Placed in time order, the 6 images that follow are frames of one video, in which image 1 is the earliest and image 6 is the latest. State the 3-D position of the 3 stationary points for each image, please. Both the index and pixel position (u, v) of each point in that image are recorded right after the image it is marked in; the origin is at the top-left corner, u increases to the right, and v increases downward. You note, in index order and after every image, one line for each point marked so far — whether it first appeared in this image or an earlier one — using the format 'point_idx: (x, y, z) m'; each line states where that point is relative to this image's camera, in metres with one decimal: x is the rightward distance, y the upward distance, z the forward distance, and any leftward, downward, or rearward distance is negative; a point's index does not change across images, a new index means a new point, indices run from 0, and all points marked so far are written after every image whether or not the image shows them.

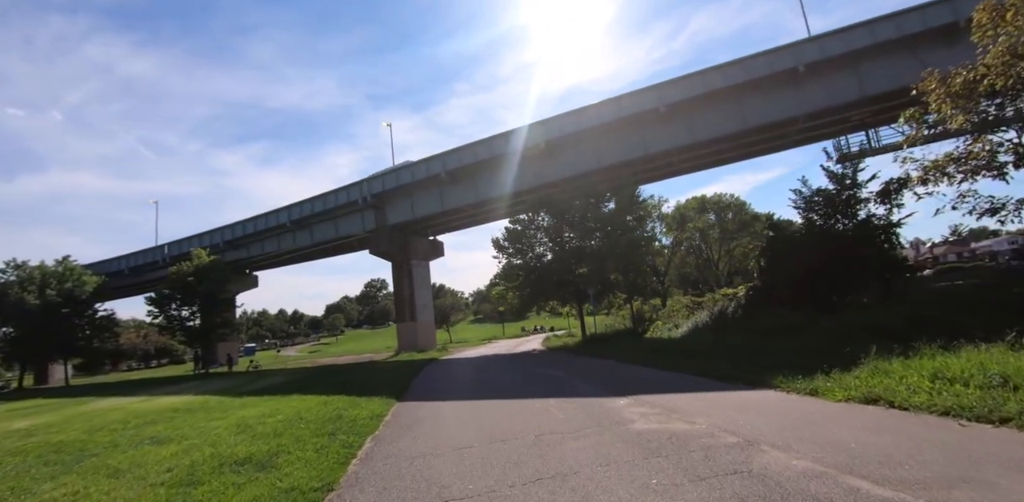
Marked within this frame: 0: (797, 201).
0: (+11.0, +2.0, +17.1) m
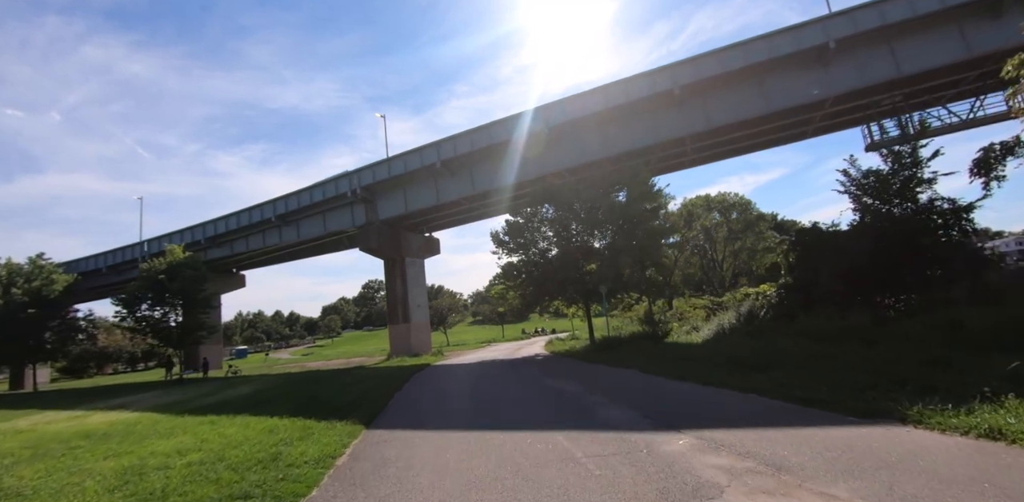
0: (+11.1, +2.3, +14.9) m
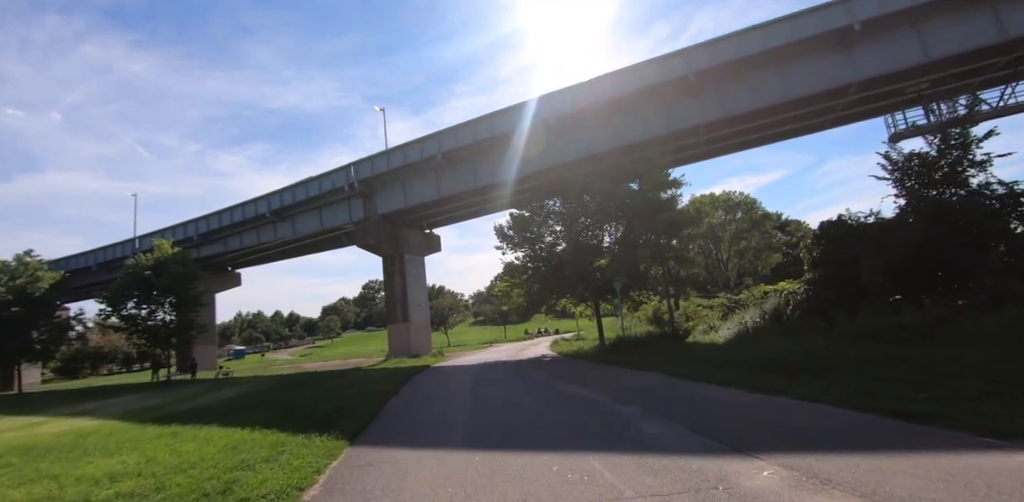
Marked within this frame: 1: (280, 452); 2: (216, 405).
0: (+11.3, +2.5, +13.5) m
1: (-2.9, -2.6, +5.7) m
2: (-7.6, -4.0, +11.7) m
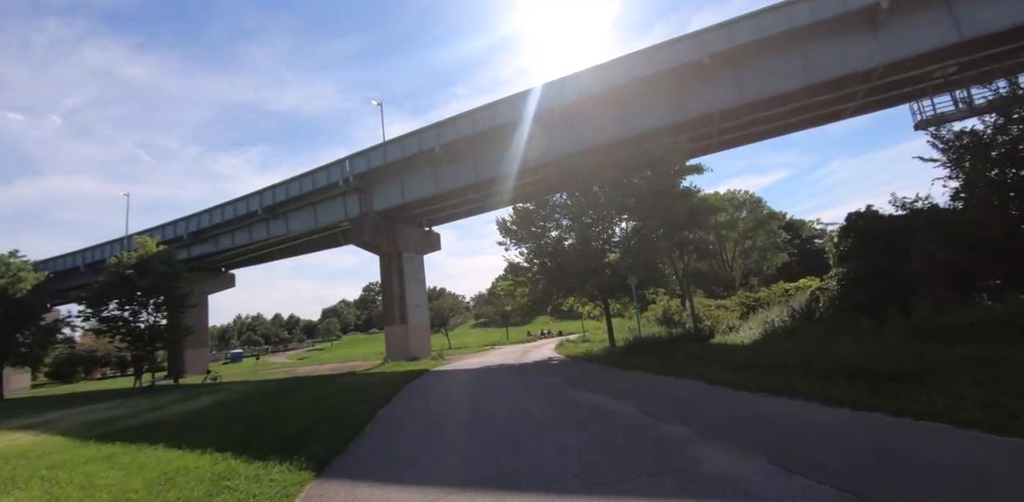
0: (+11.4, +2.8, +12.1) m
1: (-2.8, -2.3, +4.3) m
2: (-7.5, -3.8, +10.3) m
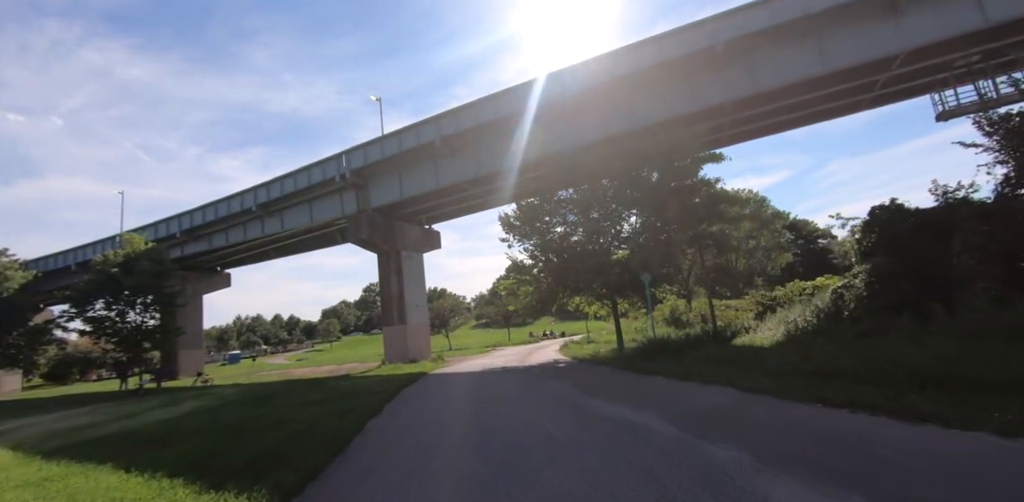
0: (+11.6, +2.9, +11.1) m
1: (-2.7, -2.1, +3.3) m
2: (-7.4, -3.6, +9.3) m
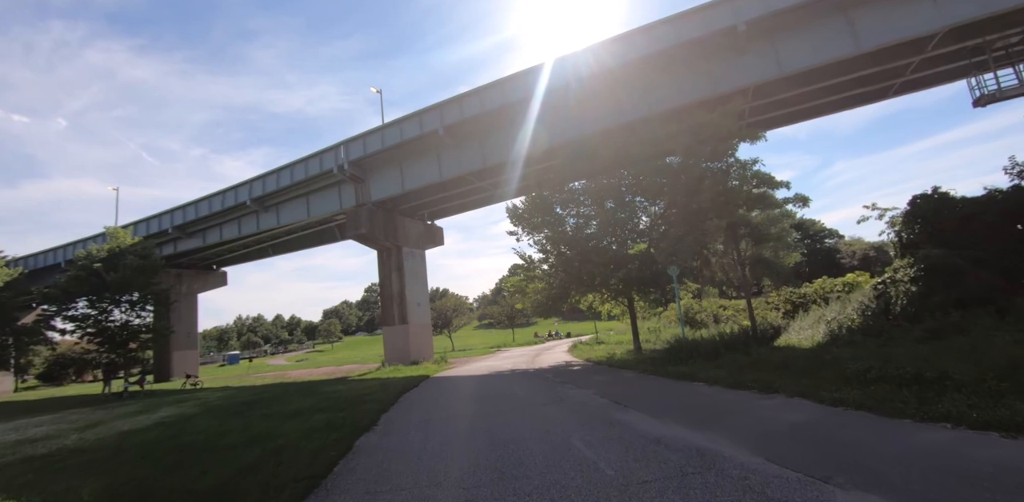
0: (+11.9, +3.2, +9.8) m
1: (-2.4, -1.8, +2.0) m
2: (-7.0, -3.4, +7.9) m
